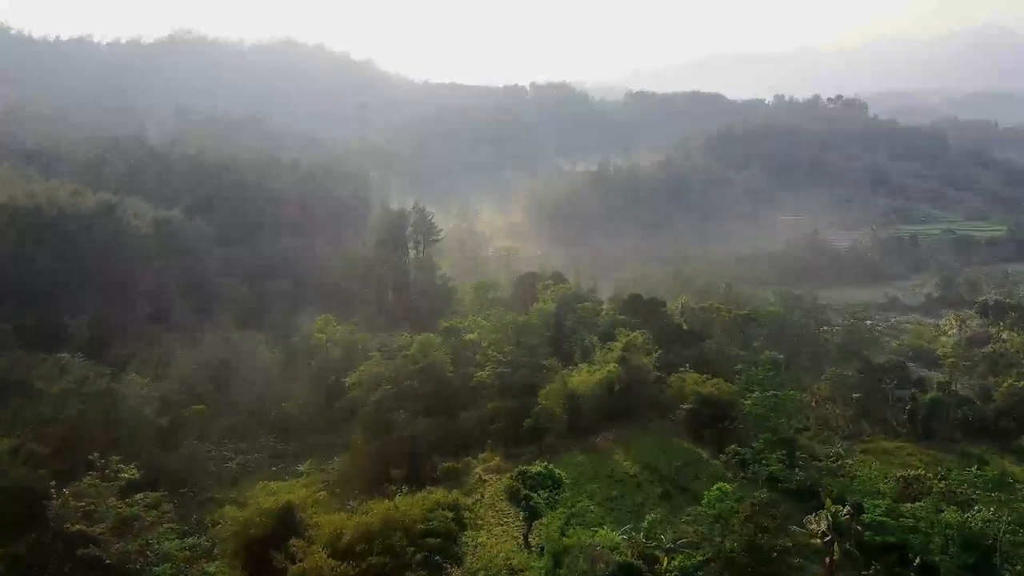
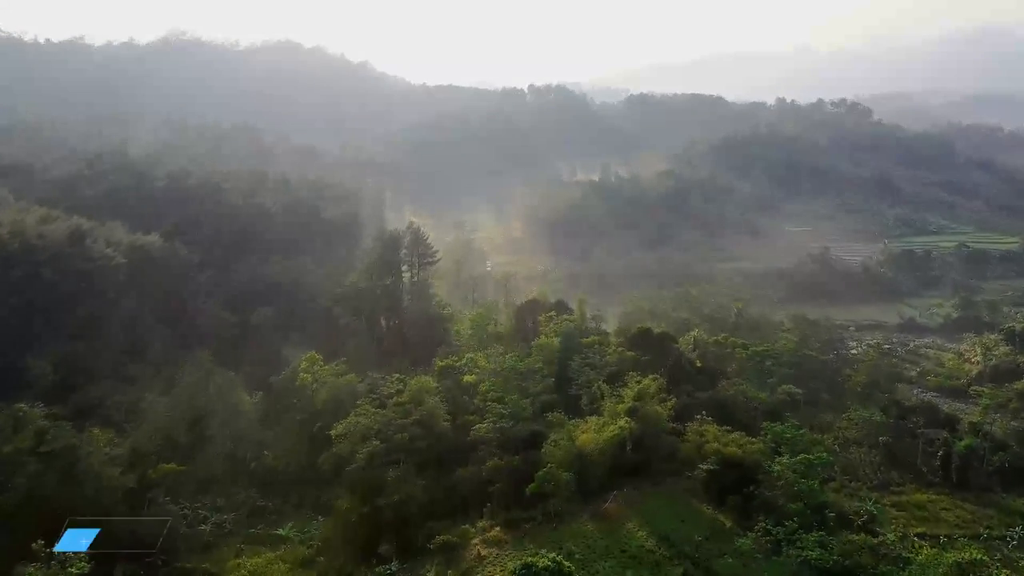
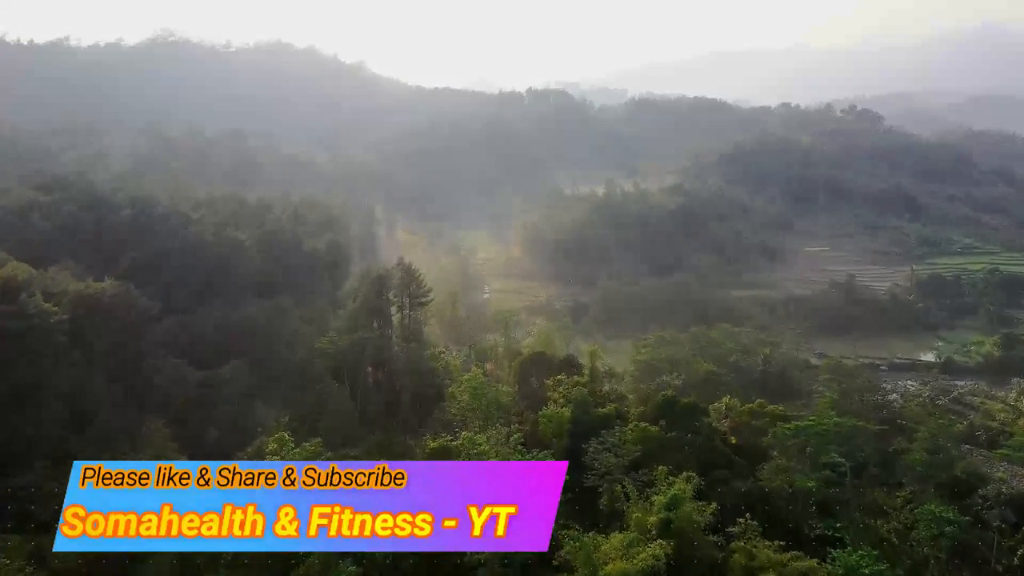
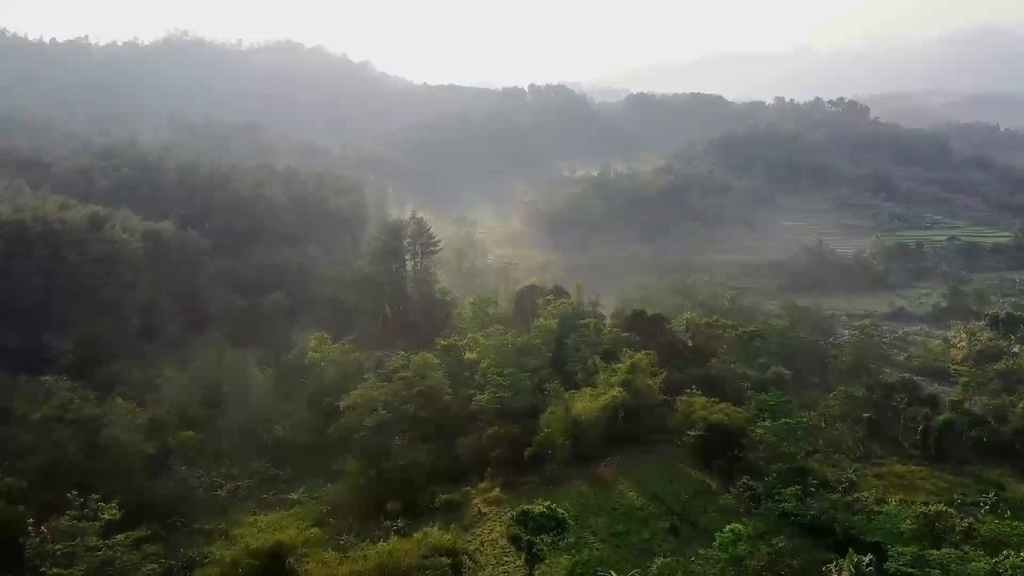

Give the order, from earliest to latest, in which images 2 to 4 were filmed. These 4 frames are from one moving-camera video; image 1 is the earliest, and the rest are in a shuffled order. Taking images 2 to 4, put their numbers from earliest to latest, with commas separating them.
4, 2, 3
